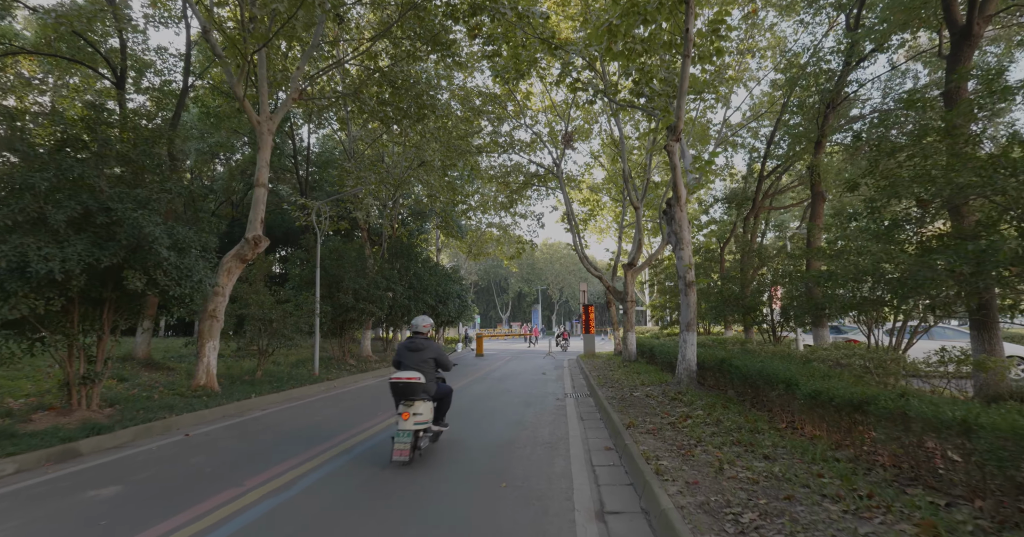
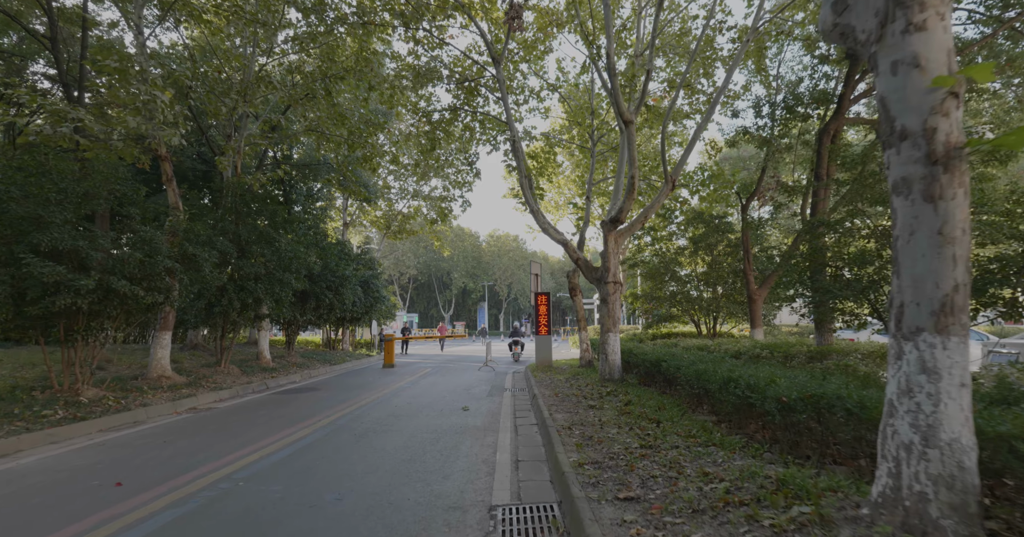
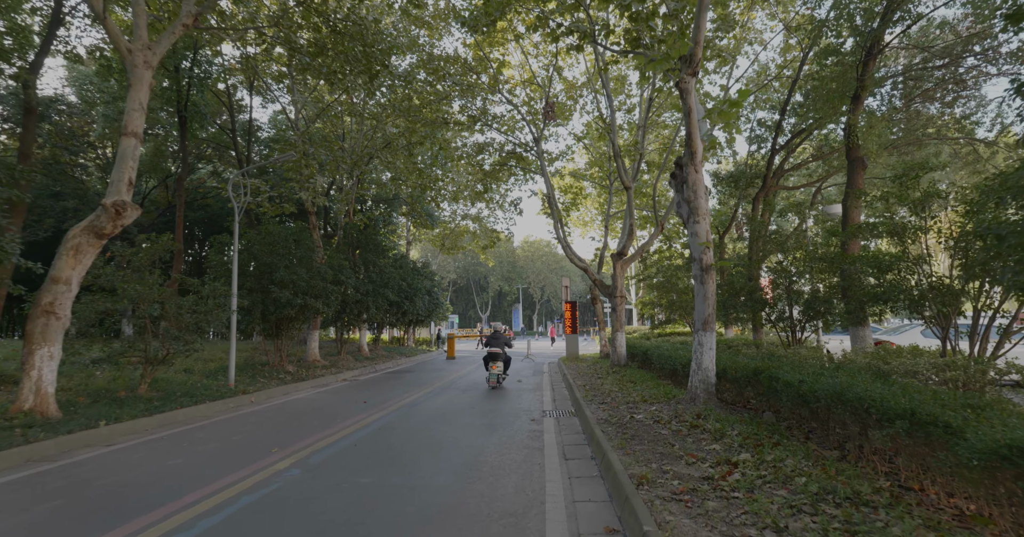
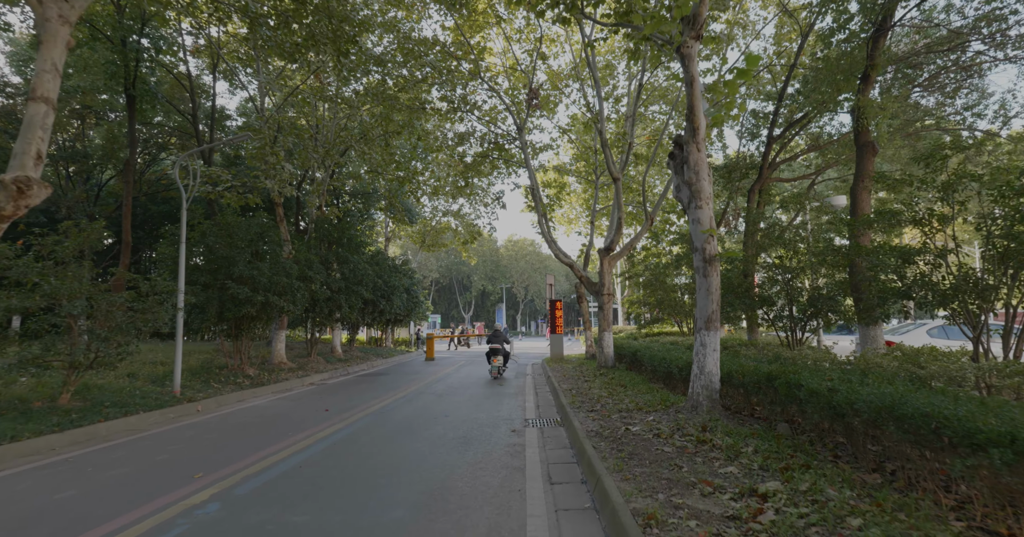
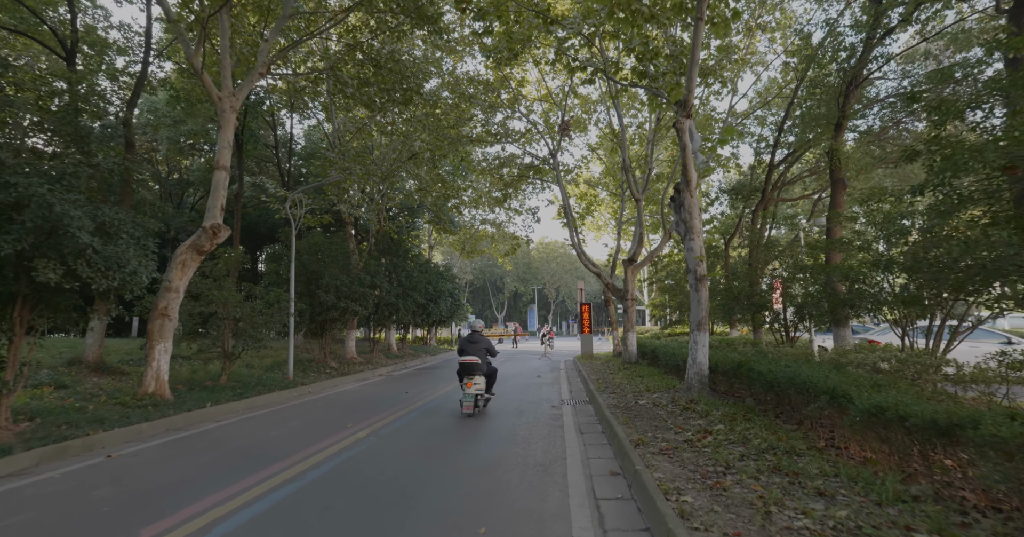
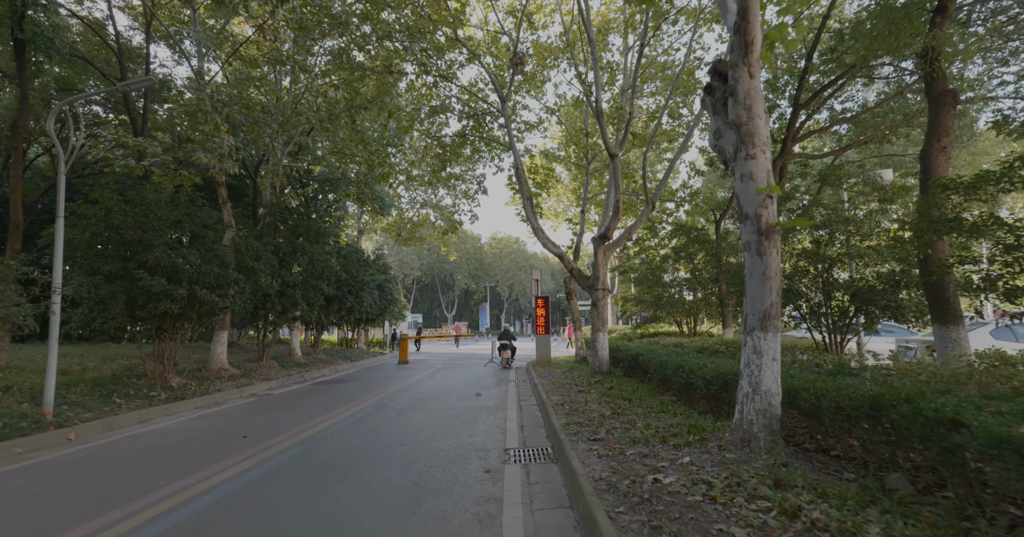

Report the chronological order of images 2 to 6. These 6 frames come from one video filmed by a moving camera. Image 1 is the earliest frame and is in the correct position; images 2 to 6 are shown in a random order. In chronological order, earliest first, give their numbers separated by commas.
5, 3, 4, 6, 2
